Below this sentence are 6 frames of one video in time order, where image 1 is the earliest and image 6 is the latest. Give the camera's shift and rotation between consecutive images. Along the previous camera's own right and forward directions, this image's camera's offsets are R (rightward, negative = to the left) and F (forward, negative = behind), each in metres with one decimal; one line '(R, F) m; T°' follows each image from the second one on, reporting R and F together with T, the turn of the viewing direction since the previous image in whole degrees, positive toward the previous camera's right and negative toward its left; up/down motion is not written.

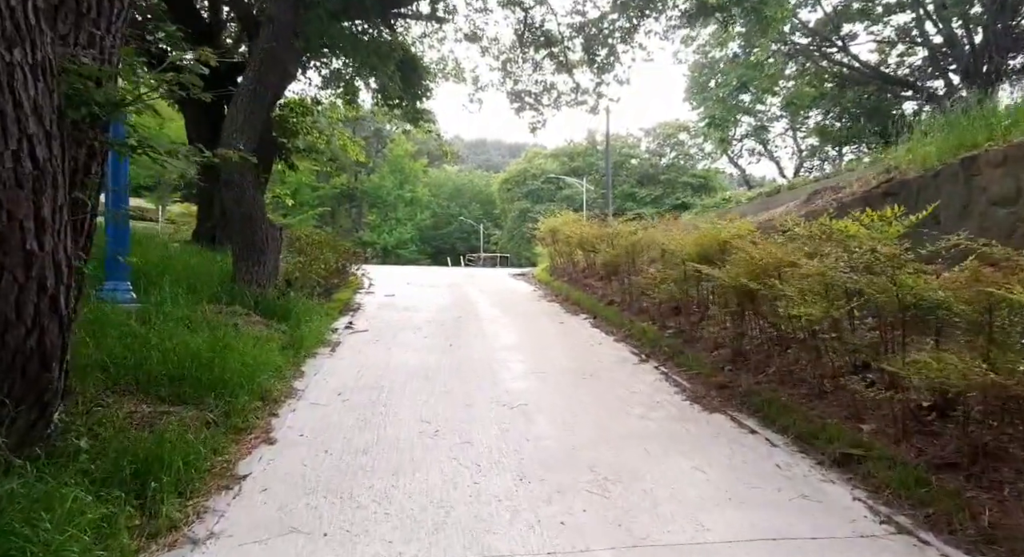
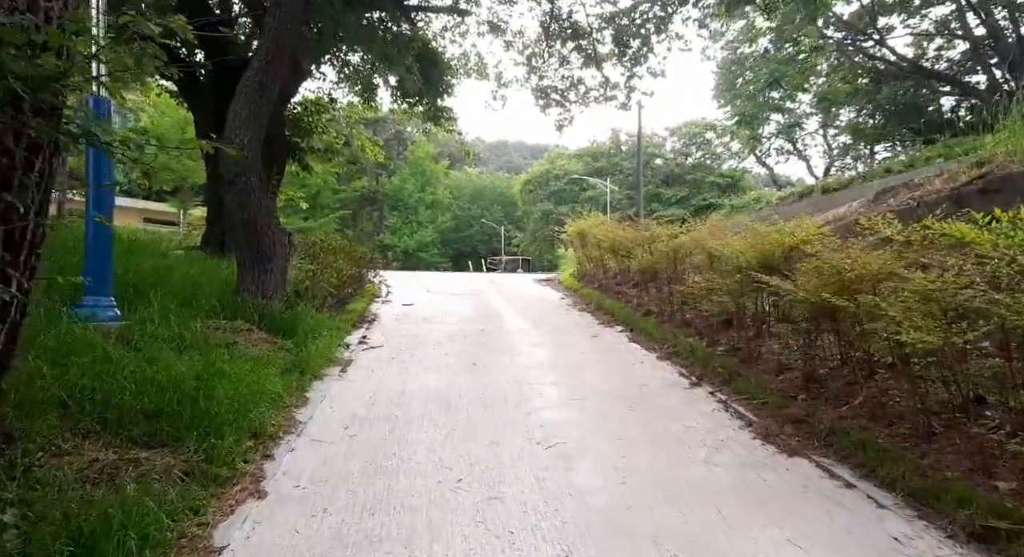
(-0.1, +0.8) m; -2°
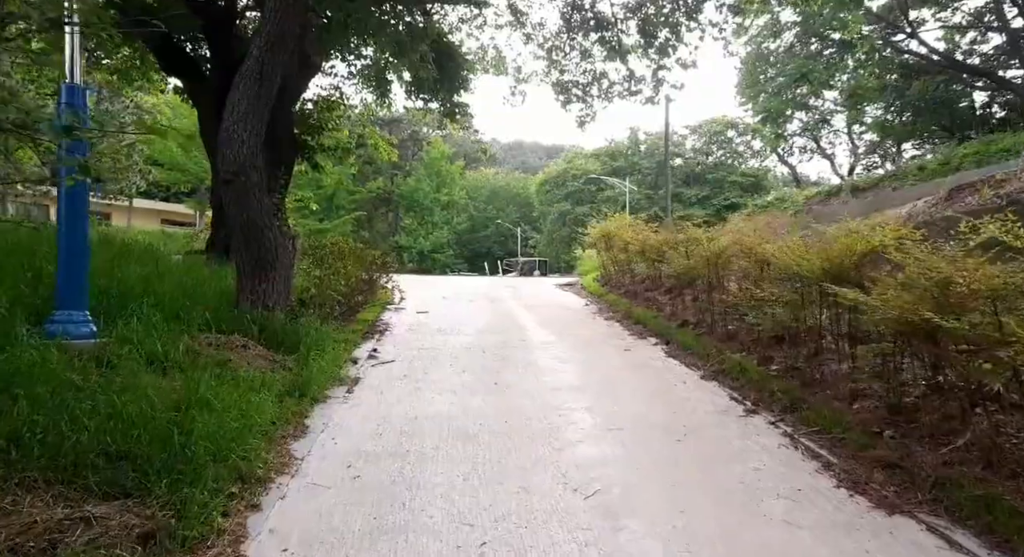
(-0.1, +0.7) m; -1°
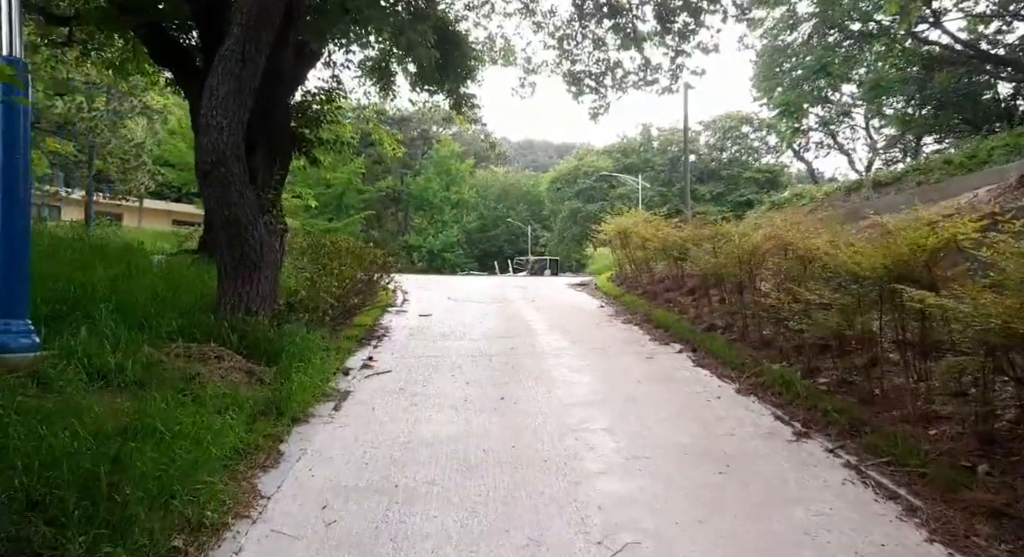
(0.0, +0.7) m; -1°
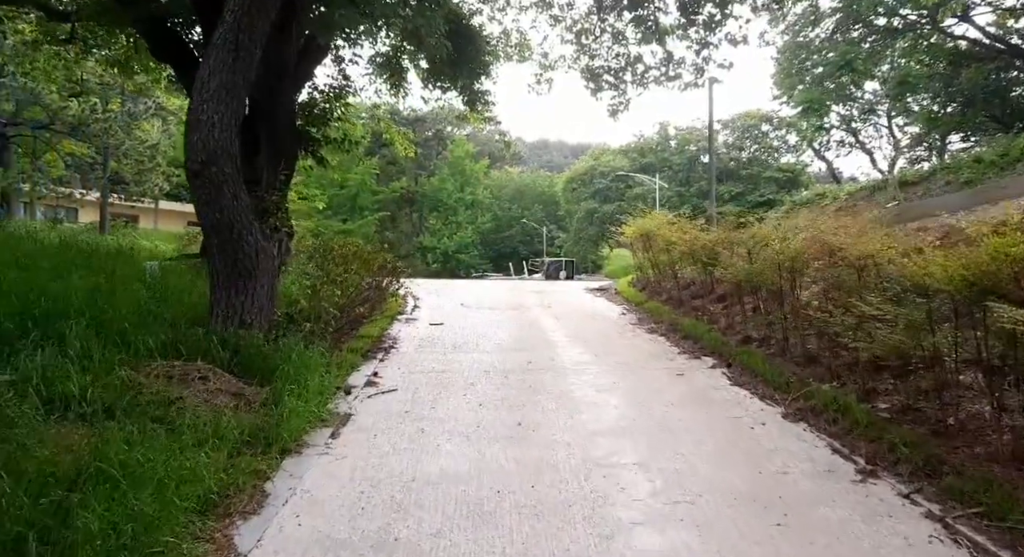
(0.0, +0.5) m; -1°
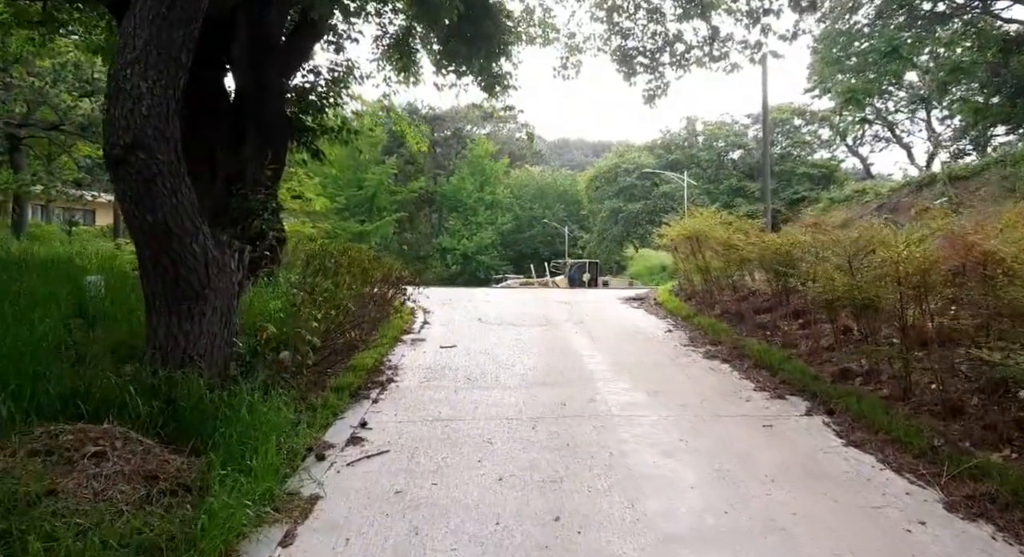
(-0.1, +1.5) m; -2°
